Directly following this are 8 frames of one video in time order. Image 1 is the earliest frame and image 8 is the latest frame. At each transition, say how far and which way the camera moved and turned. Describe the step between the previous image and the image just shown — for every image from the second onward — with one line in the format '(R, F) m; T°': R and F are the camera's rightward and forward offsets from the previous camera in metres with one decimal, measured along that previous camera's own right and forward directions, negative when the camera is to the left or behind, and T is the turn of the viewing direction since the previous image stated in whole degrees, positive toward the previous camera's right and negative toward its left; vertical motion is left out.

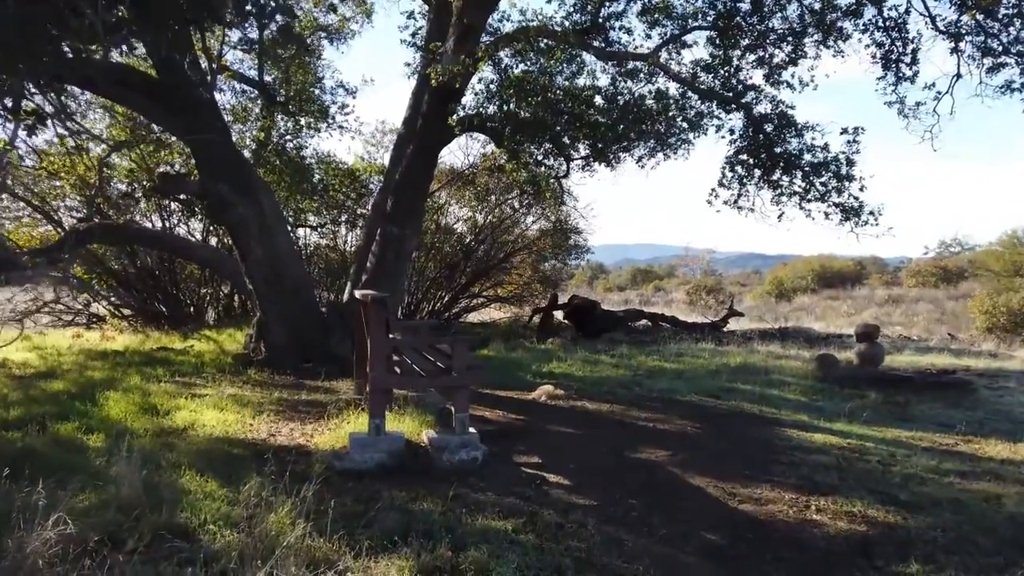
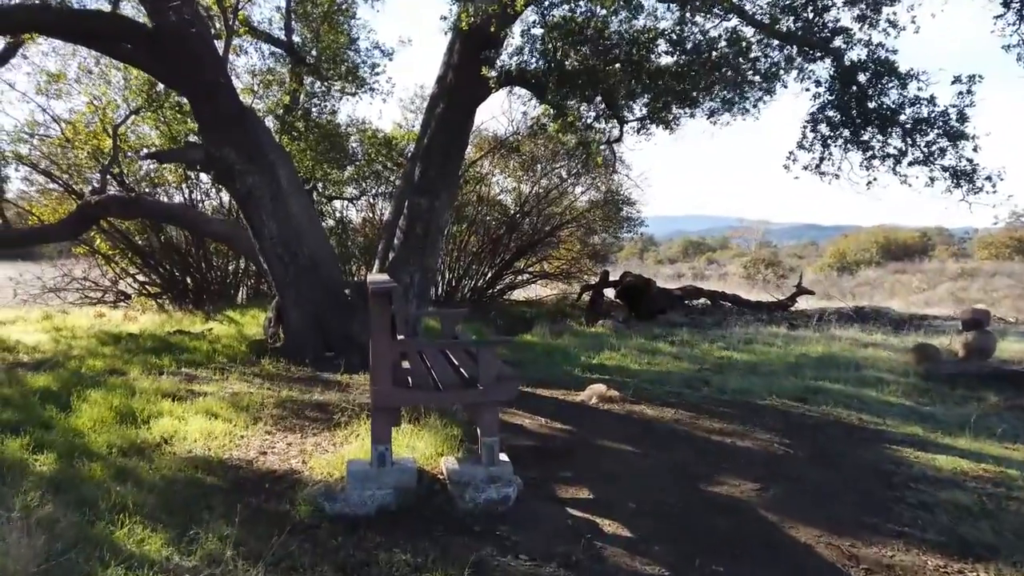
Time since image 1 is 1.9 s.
(0.0, +1.1) m; -4°
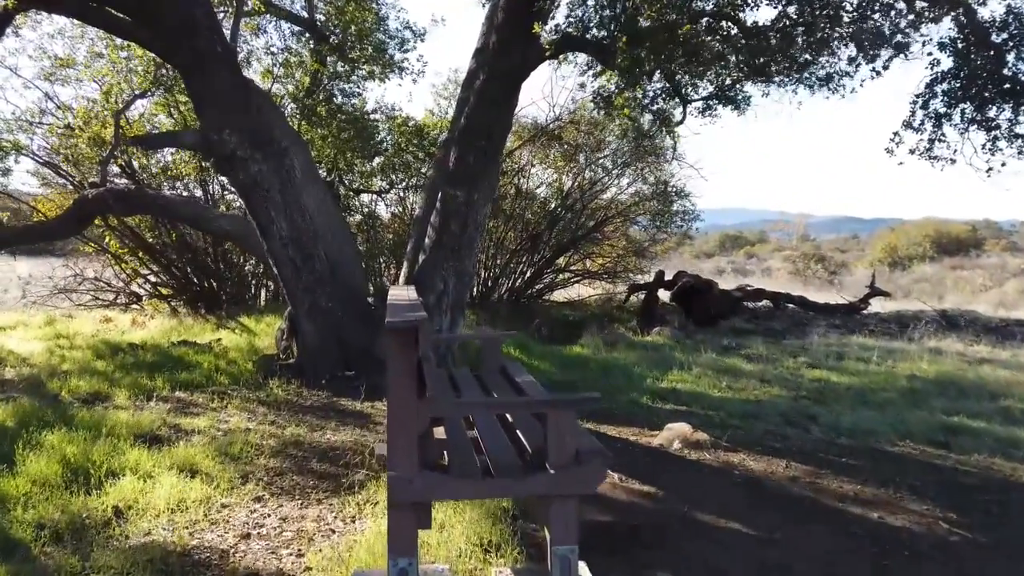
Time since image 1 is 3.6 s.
(-0.2, +1.3) m; -2°
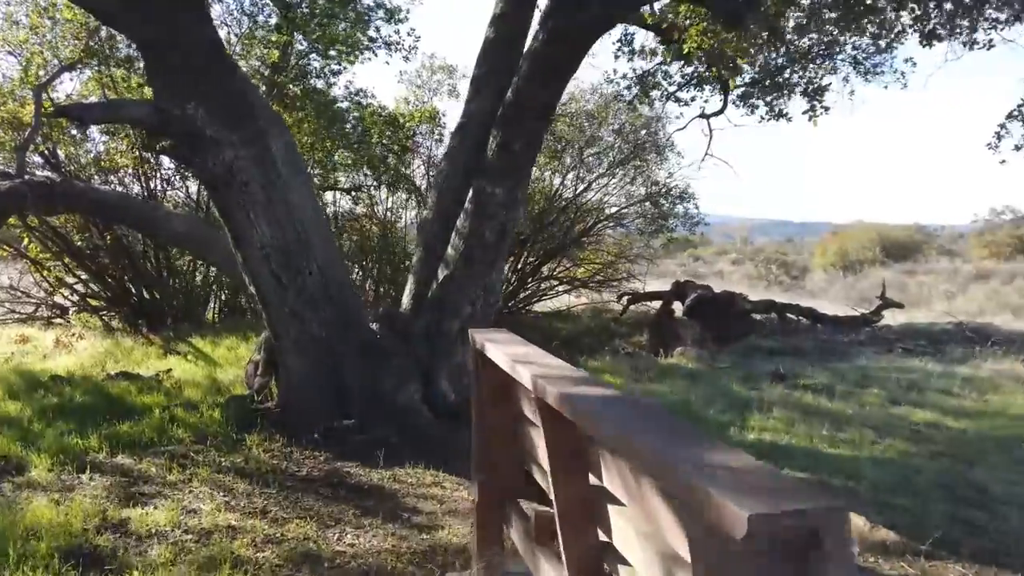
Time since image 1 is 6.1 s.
(-0.7, +1.5) m; +4°
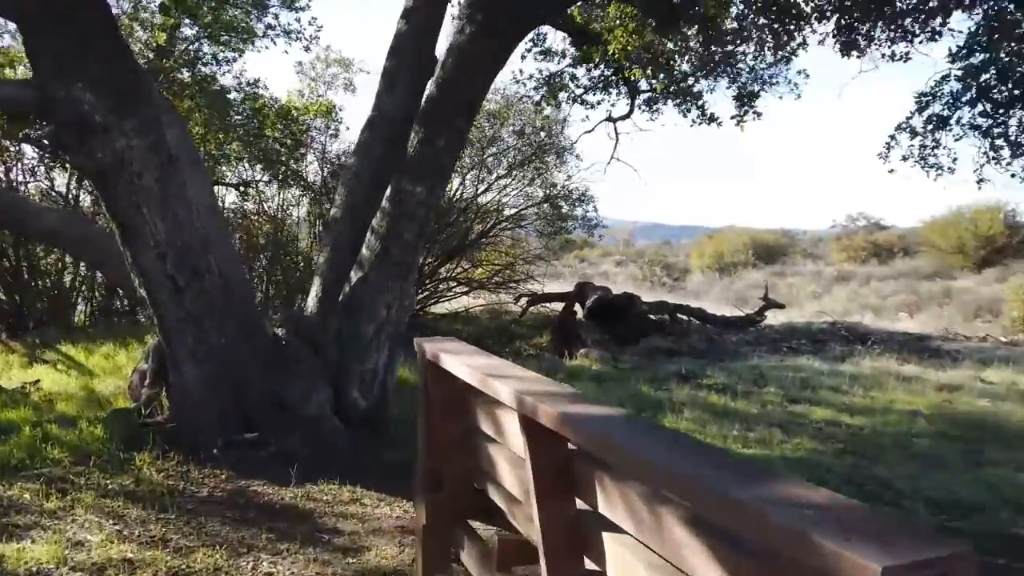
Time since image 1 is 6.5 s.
(-0.2, +0.2) m; +9°
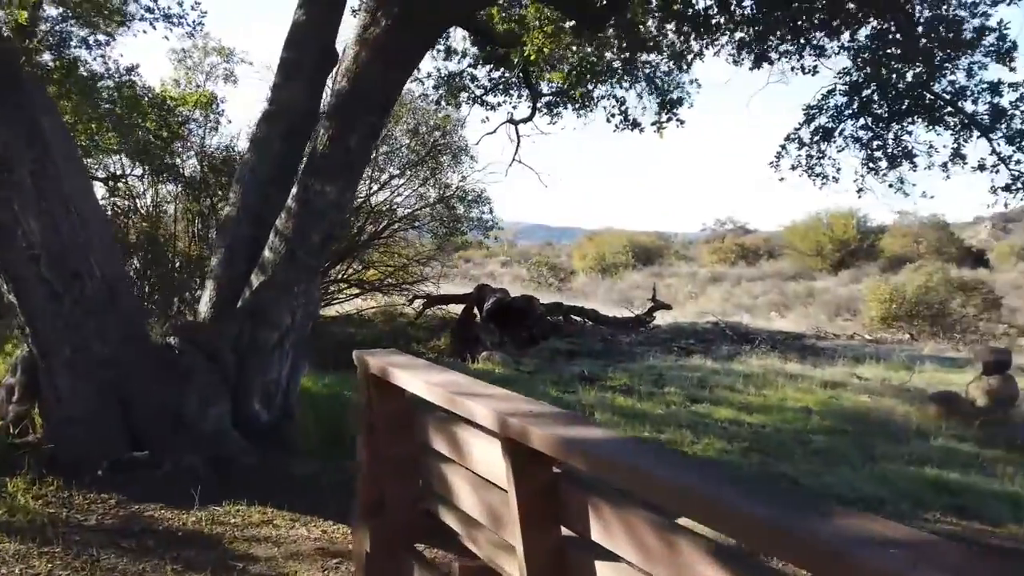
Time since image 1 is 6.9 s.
(-0.2, +0.1) m; +9°
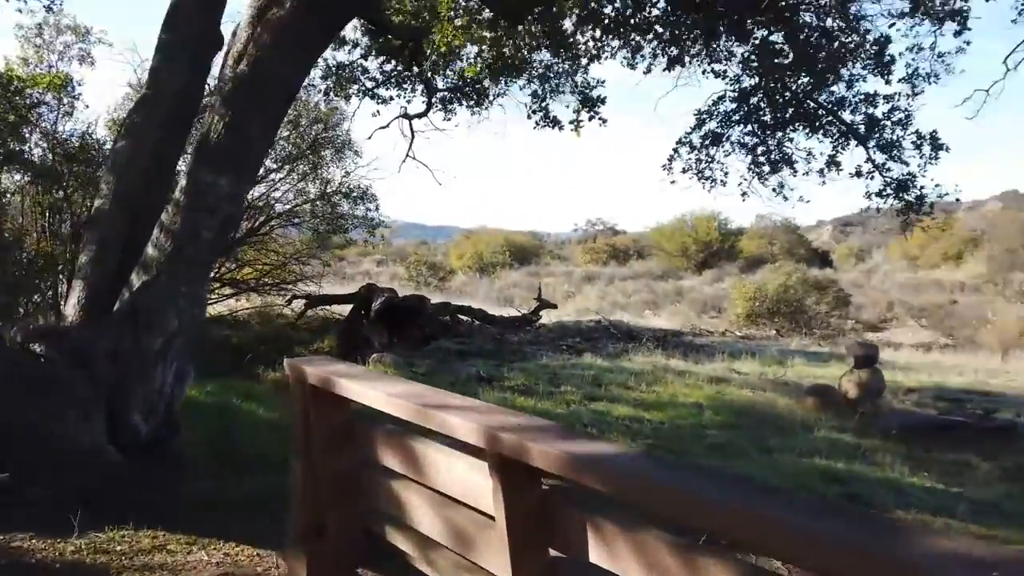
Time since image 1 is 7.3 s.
(-0.2, +0.2) m; +9°
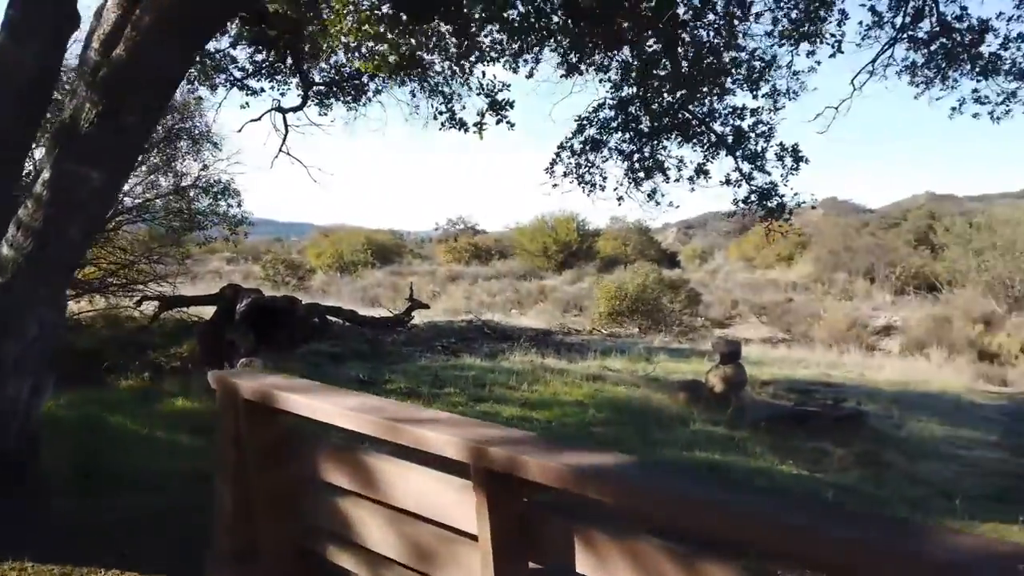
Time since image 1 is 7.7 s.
(-0.2, +0.1) m; +10°
